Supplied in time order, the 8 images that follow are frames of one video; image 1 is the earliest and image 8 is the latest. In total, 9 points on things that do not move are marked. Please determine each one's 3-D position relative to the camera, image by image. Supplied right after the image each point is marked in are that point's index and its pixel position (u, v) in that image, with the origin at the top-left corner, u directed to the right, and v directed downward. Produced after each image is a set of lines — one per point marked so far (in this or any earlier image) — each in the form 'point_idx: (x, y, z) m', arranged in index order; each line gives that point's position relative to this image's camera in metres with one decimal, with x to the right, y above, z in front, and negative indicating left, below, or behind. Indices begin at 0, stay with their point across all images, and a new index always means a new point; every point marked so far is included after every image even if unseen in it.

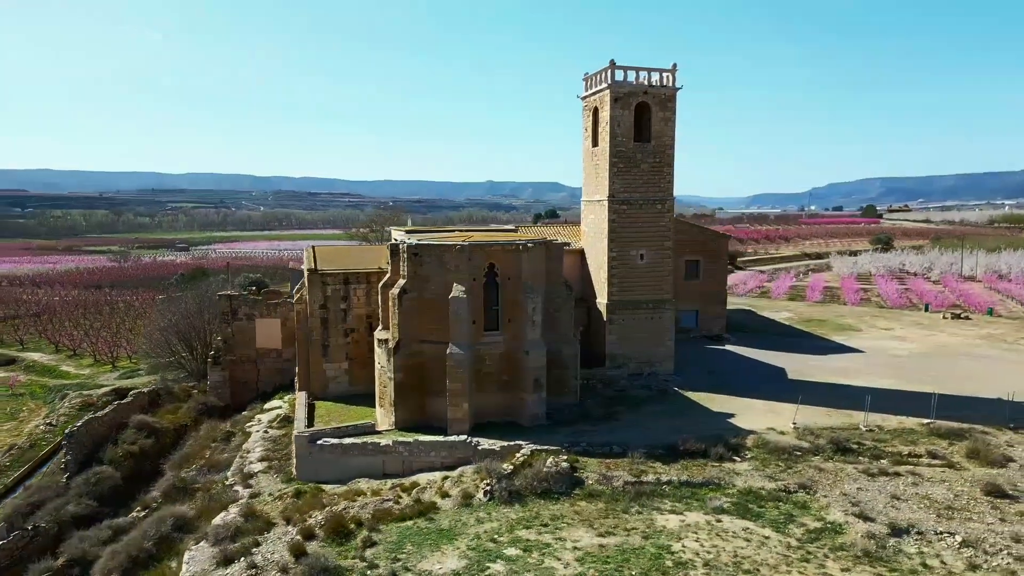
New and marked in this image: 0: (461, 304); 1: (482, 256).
0: (-1.2, -0.4, +19.0) m
1: (-0.8, +0.8, +19.6) m
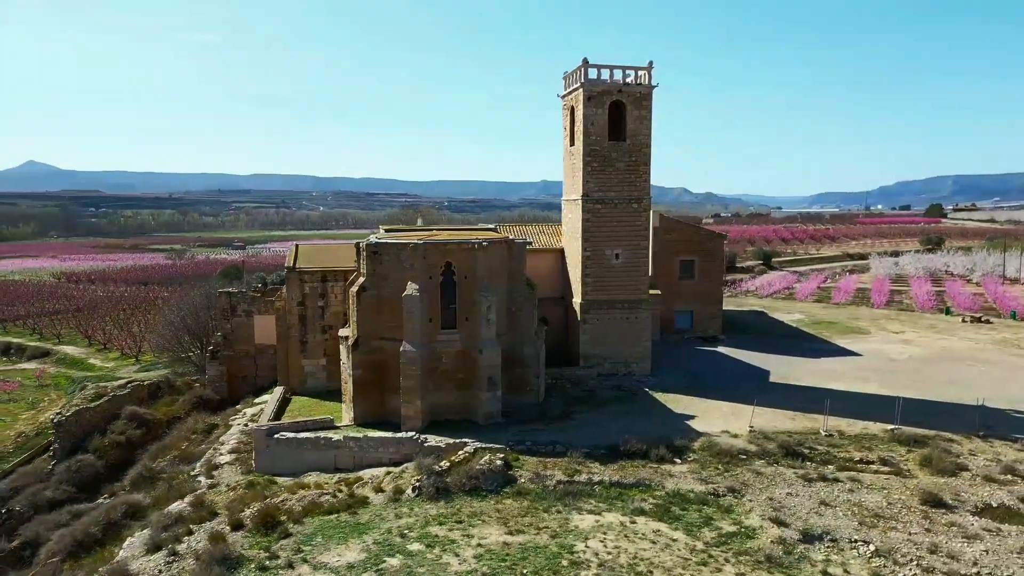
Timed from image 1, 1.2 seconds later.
0: (-2.5, -0.4, +19.2) m
1: (-1.9, +0.9, +19.7) m
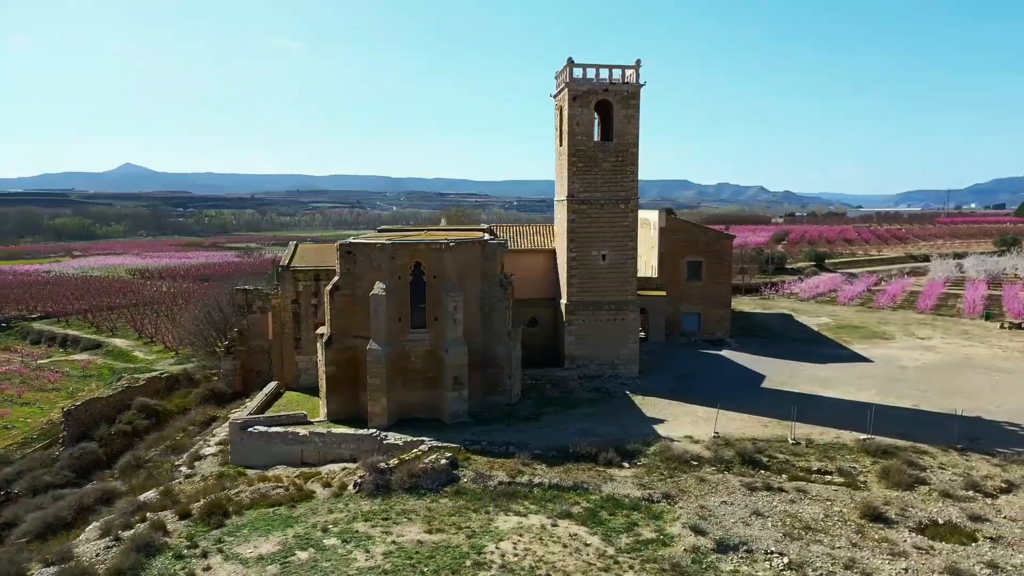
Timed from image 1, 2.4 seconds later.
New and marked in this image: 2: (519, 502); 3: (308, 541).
0: (-3.4, -0.4, +19.5) m
1: (-2.8, +0.9, +20.0) m
2: (+0.2, -4.3, +15.0) m
3: (-3.7, -4.5, +13.3) m
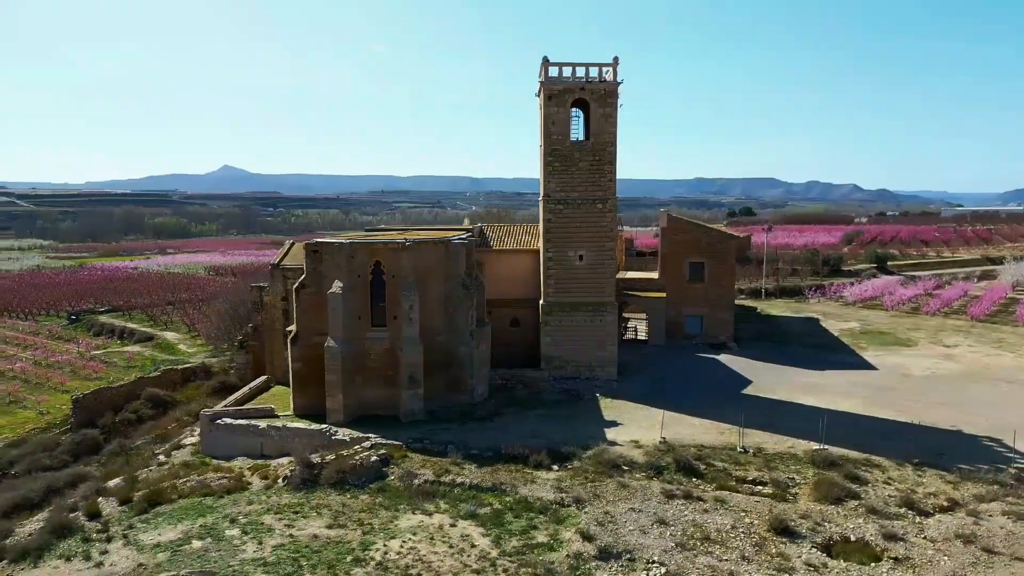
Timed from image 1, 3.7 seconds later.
0: (-4.6, -0.3, +19.9) m
1: (-4.0, +0.9, +20.3) m
2: (-1.6, -4.3, +15.1) m
3: (-5.5, -4.5, +13.7) m
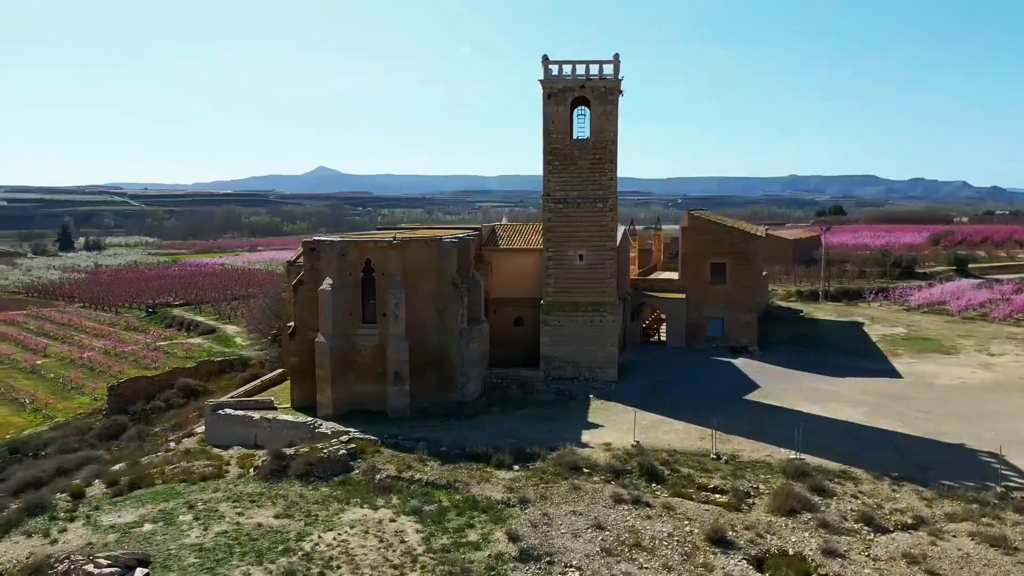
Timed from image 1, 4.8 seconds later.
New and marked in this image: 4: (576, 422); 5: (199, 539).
0: (-5.0, -0.2, +20.4) m
1: (-4.3, +1.0, +20.8) m
2: (-2.6, -4.3, +15.3) m
3: (-6.7, -4.4, +14.4) m
4: (+1.7, -3.5, +19.6) m
5: (-5.6, -4.5, +13.3) m
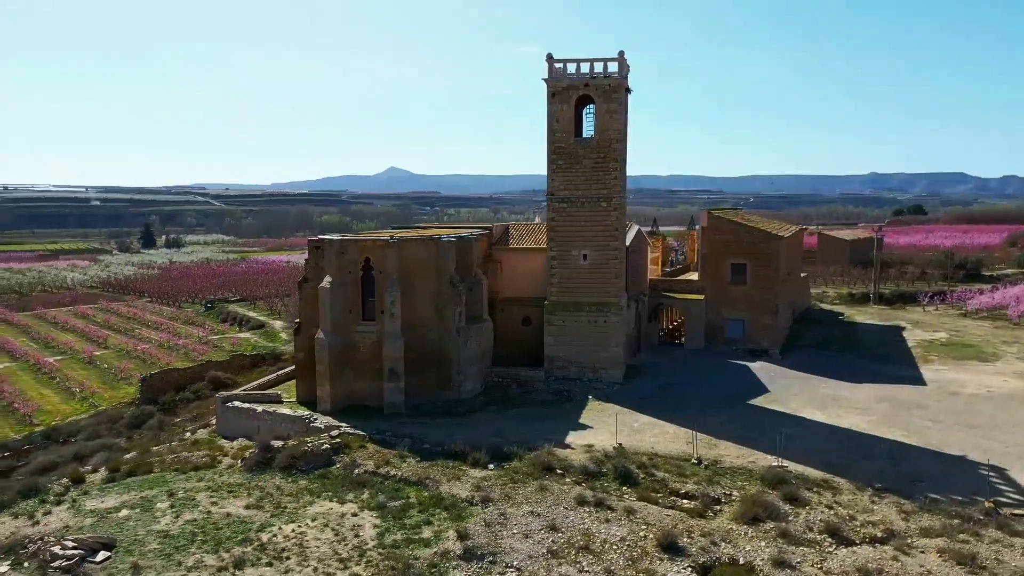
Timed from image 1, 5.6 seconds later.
0: (-5.2, -0.2, +20.8) m
1: (-4.4, +1.0, +21.2) m
2: (-3.2, -4.2, +15.6) m
3: (-7.4, -4.3, +15.0) m
4: (+1.4, -3.5, +19.5) m
5: (-6.4, -4.4, +13.8) m
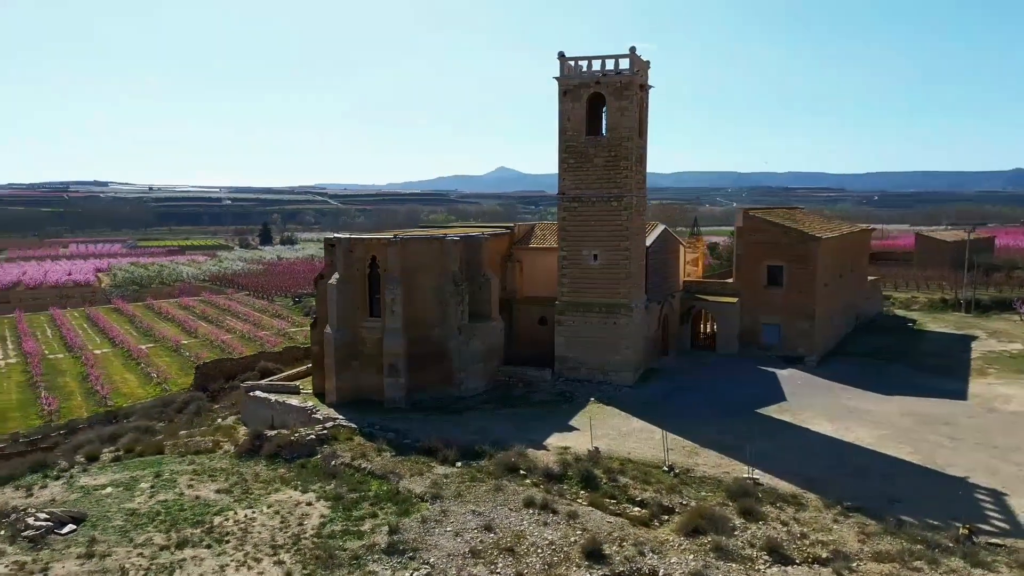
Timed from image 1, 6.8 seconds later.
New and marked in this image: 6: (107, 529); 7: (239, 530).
0: (-5.2, -0.1, +21.6) m
1: (-4.4, +1.1, +21.8) m
2: (-4.0, -4.2, +16.1) m
3: (-8.2, -4.2, +16.1) m
4: (+1.1, -3.5, +19.4) m
5: (-7.4, -4.3, +14.8) m
6: (-7.4, -4.4, +13.6) m
7: (-4.9, -4.4, +13.5) m
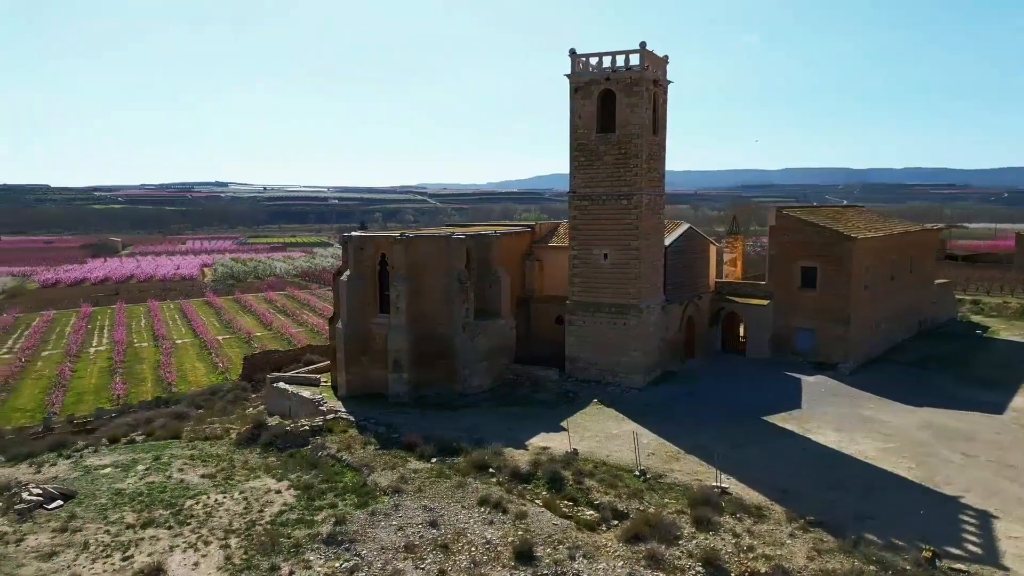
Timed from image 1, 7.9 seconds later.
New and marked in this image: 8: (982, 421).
0: (-5.0, 0.0, +22.2) m
1: (-4.2, +1.2, +22.3) m
2: (-4.6, -4.1, +16.7) m
3: (-8.8, -4.0, +17.2) m
4: (+0.9, -3.5, +19.3) m
5: (-8.1, -4.2, +15.8) m
6: (-8.3, -4.3, +14.6) m
7: (-5.8, -4.3, +14.2) m
8: (+12.4, -3.5, +19.5) m
